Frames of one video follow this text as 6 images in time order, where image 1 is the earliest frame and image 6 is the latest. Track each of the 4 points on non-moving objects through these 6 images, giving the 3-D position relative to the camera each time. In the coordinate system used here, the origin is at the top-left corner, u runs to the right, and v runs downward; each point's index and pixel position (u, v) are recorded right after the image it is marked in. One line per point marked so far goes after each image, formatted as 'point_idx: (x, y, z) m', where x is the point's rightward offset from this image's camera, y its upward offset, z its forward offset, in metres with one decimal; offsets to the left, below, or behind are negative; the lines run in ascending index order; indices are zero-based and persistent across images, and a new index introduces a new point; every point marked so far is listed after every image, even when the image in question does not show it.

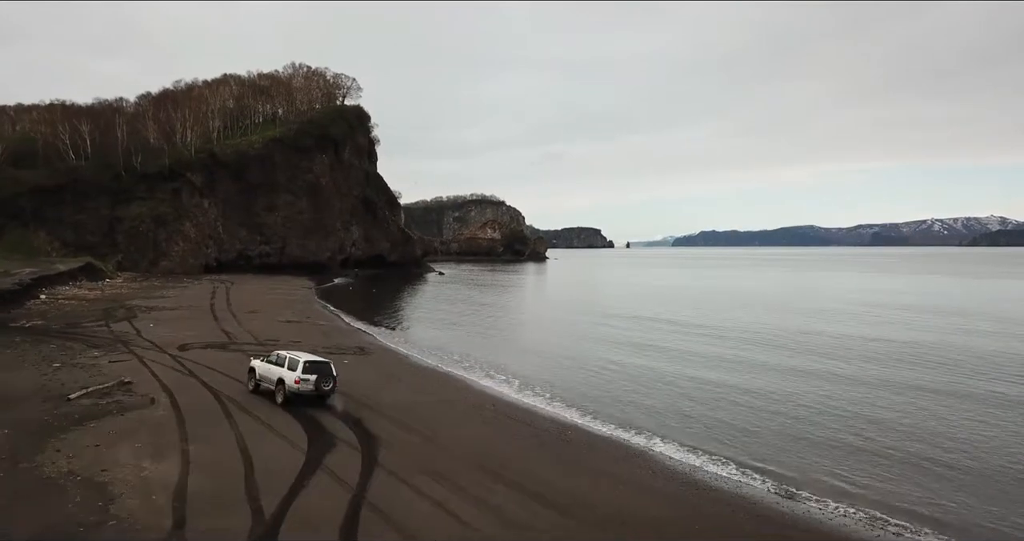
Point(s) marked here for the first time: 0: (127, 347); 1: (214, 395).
0: (-12.8, -2.5, +18.7) m
1: (-7.1, -3.0, +13.5) m
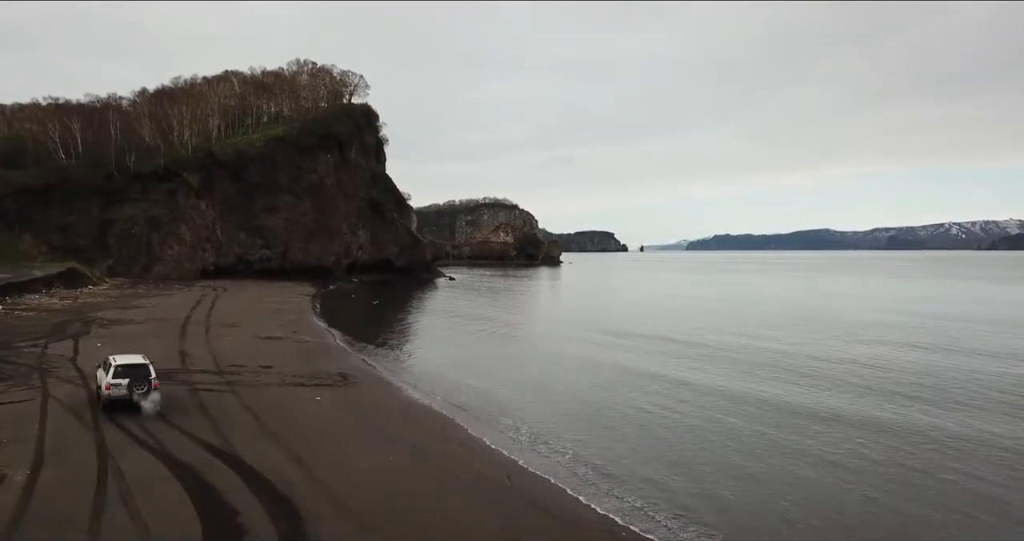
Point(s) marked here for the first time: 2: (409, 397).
0: (-12.2, -2.8, +14.7) m
1: (-6.7, -3.2, +9.3) m
2: (-3.0, -3.8, +16.6) m
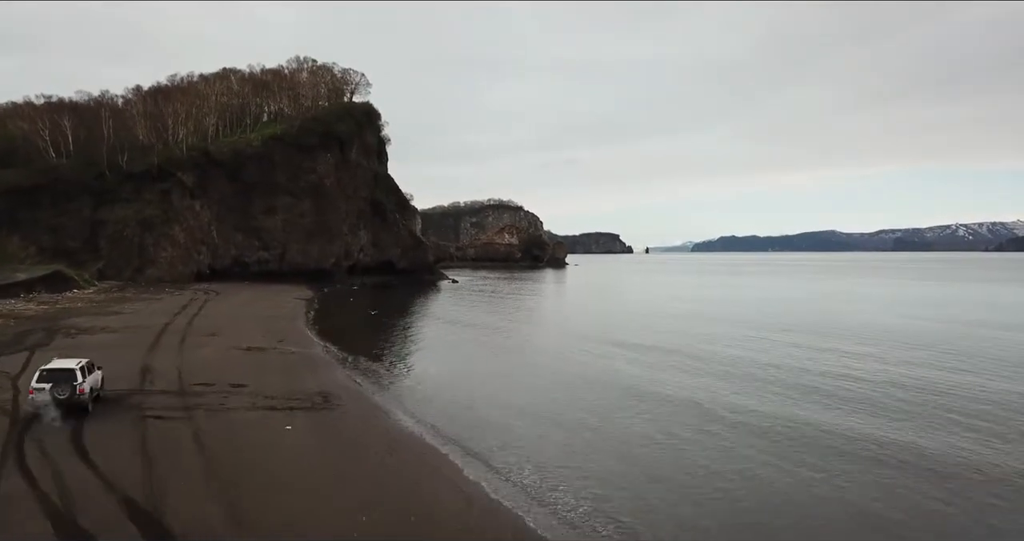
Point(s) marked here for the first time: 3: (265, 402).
0: (-12.1, -2.9, +12.5) m
1: (-6.6, -3.3, +7.1) m
2: (-2.8, -3.9, +14.3) m
3: (-6.3, -3.3, +14.5) m
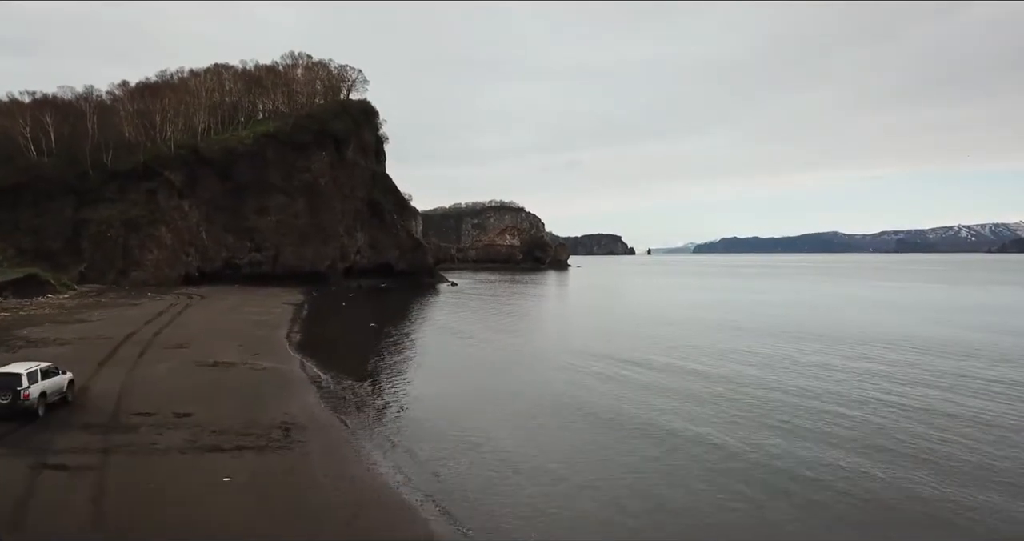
0: (-12.1, -3.1, +9.9) m
1: (-6.6, -3.4, +4.5) m
2: (-2.8, -4.0, +11.7) m
3: (-6.3, -3.5, +11.9) m
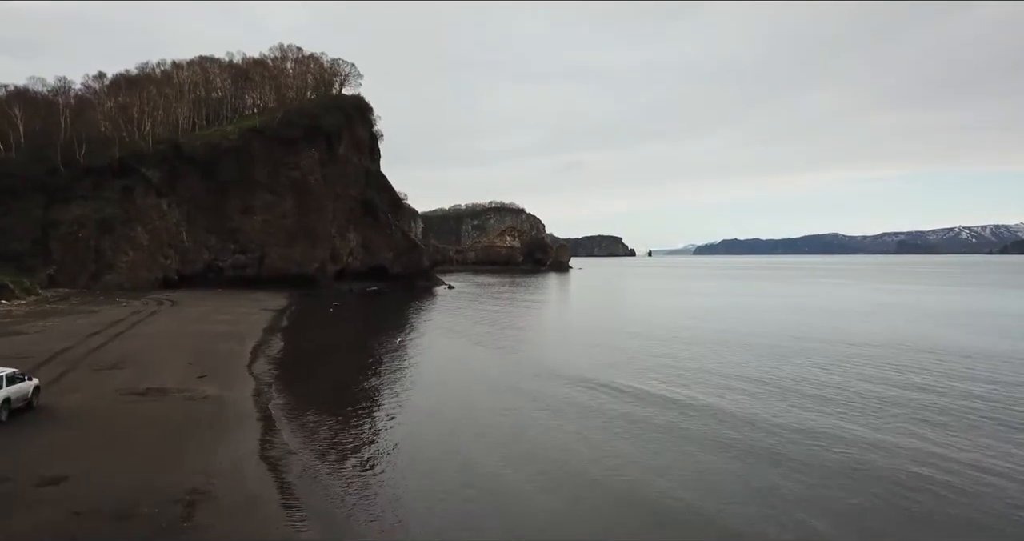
0: (-12.1, -3.2, +6.3) m
1: (-6.7, -3.6, +0.9) m
2: (-2.9, -4.2, +8.2) m
3: (-6.4, -3.7, +8.3) m
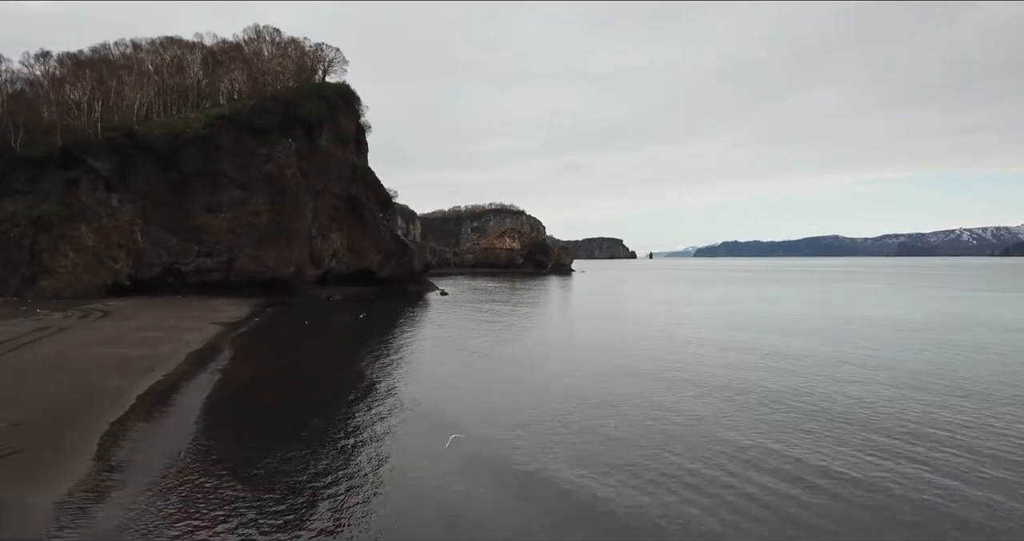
0: (-12.2, -3.4, -0.5) m
1: (-6.7, -3.8, -5.9) m
2: (-3.0, -4.4, +1.4) m
3: (-6.5, -3.9, +1.5) m
